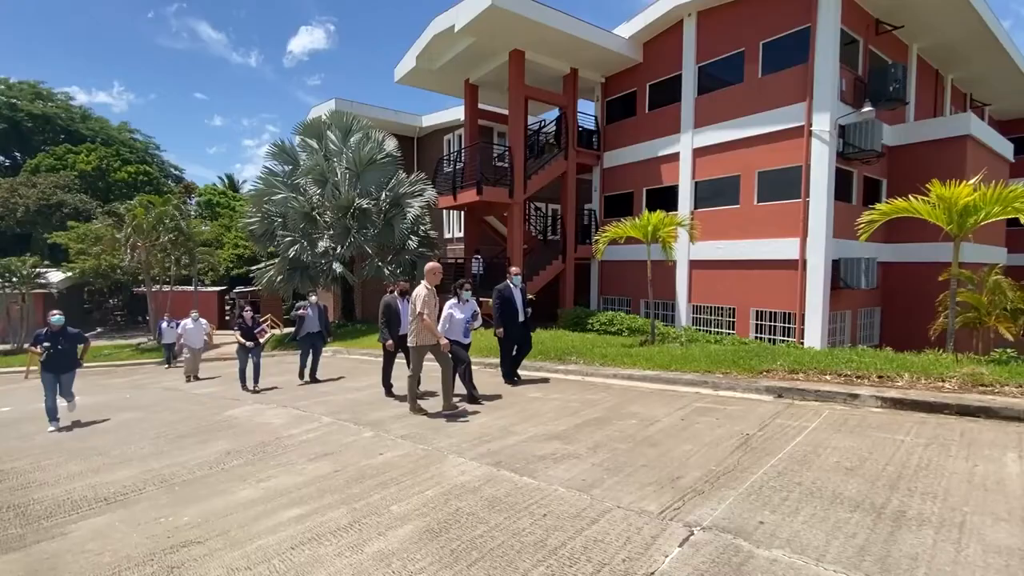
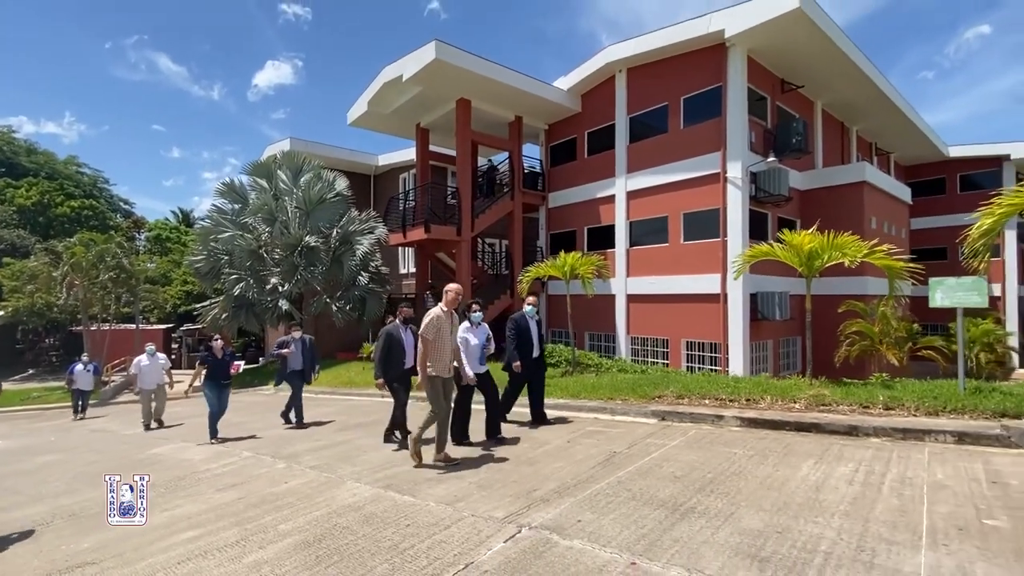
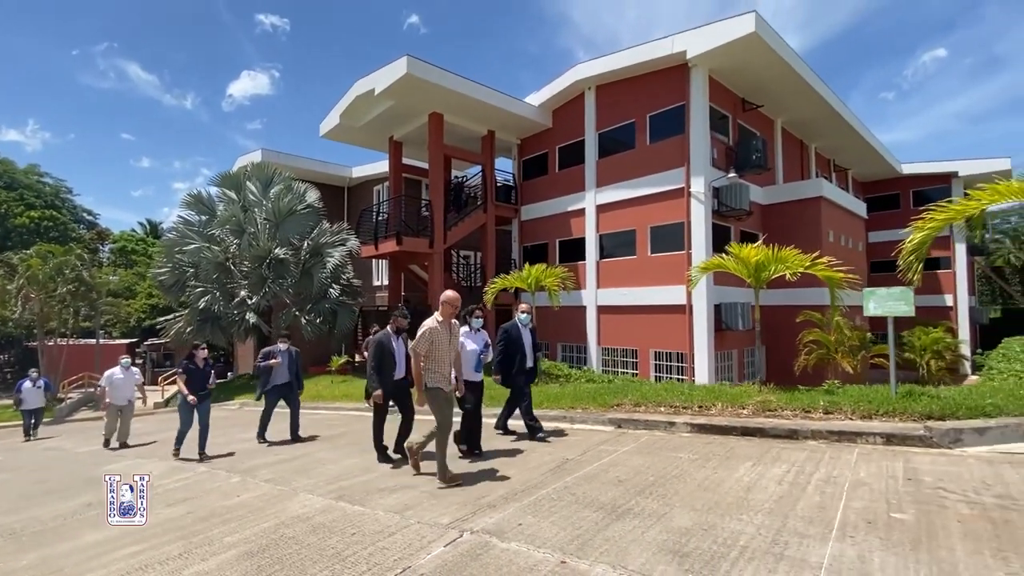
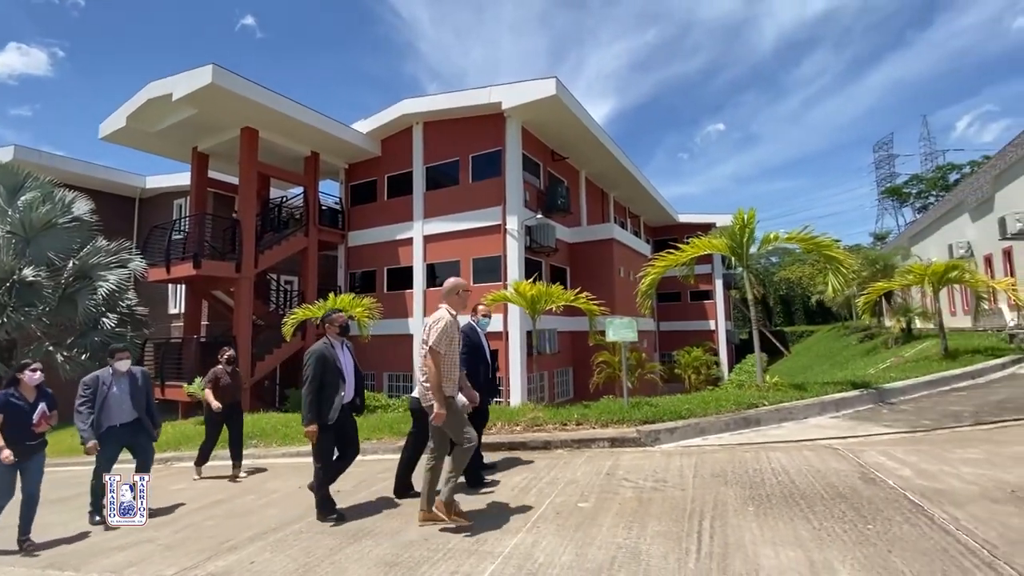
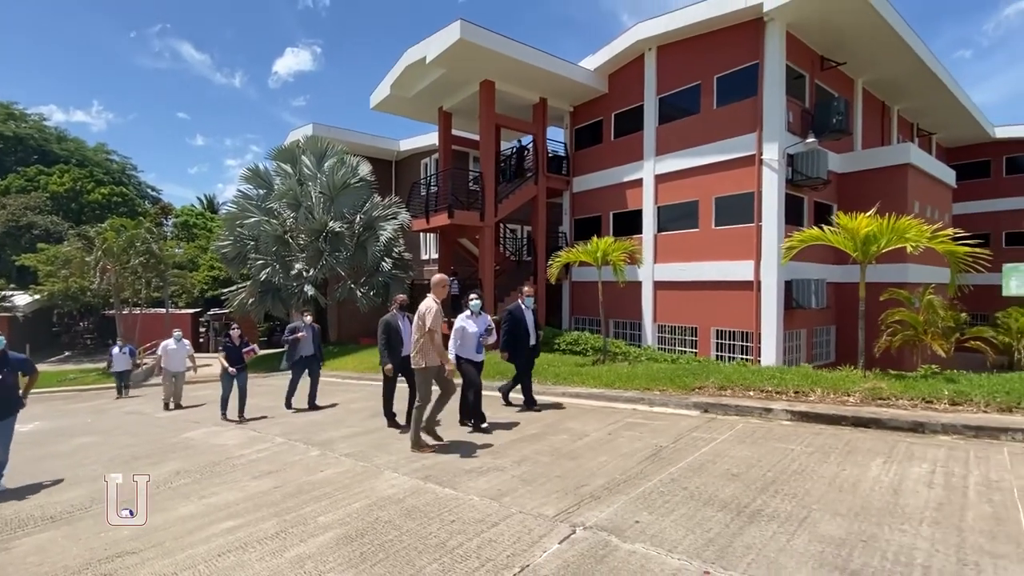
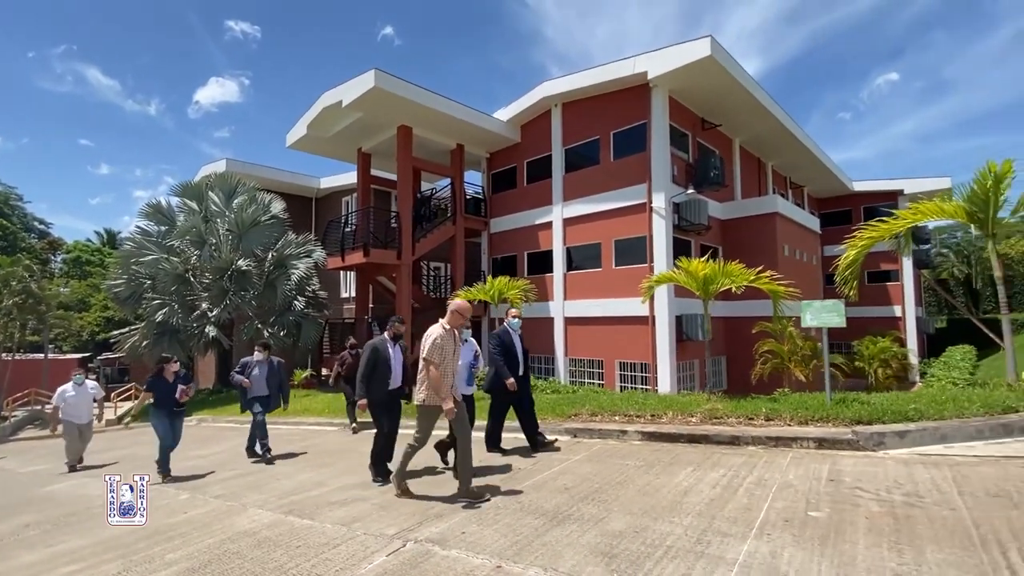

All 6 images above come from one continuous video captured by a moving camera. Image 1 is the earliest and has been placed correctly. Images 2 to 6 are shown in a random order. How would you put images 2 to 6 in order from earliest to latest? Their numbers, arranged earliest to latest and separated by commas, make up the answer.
5, 2, 3, 6, 4
